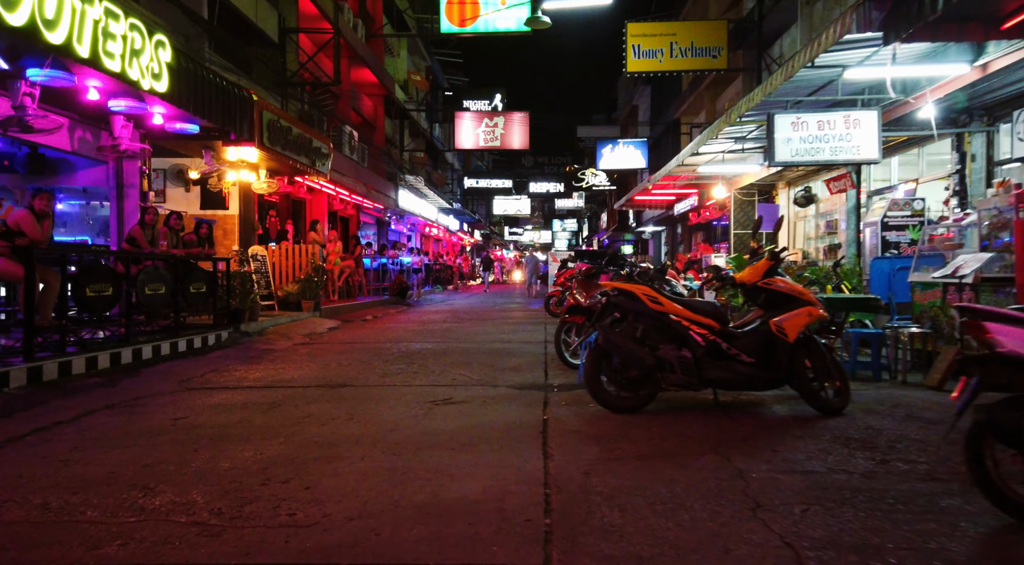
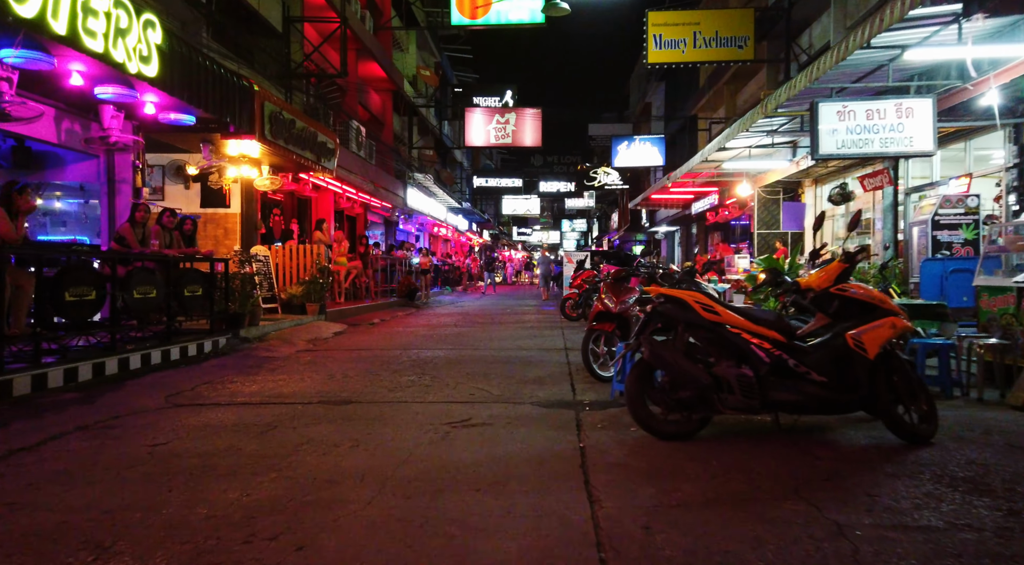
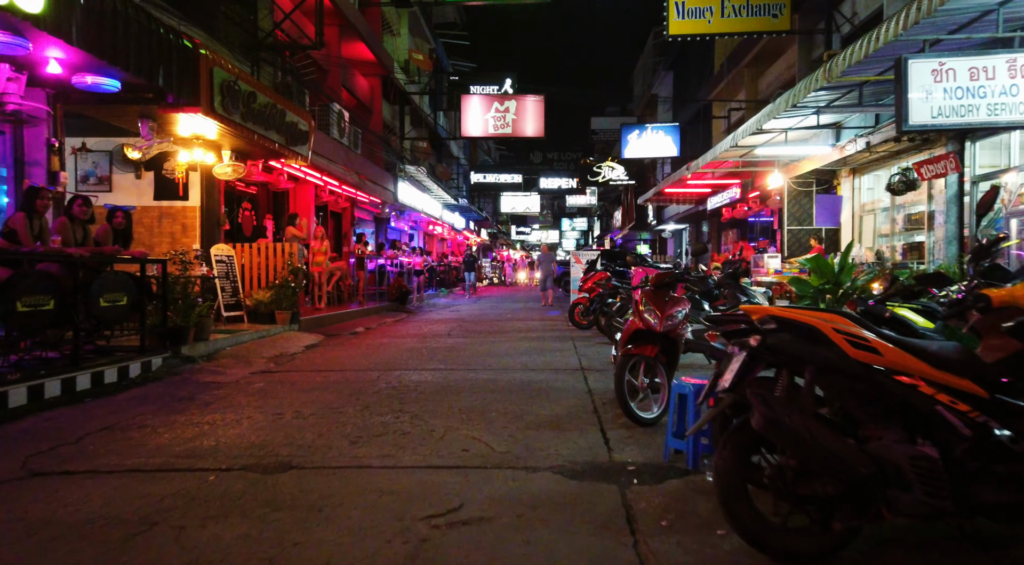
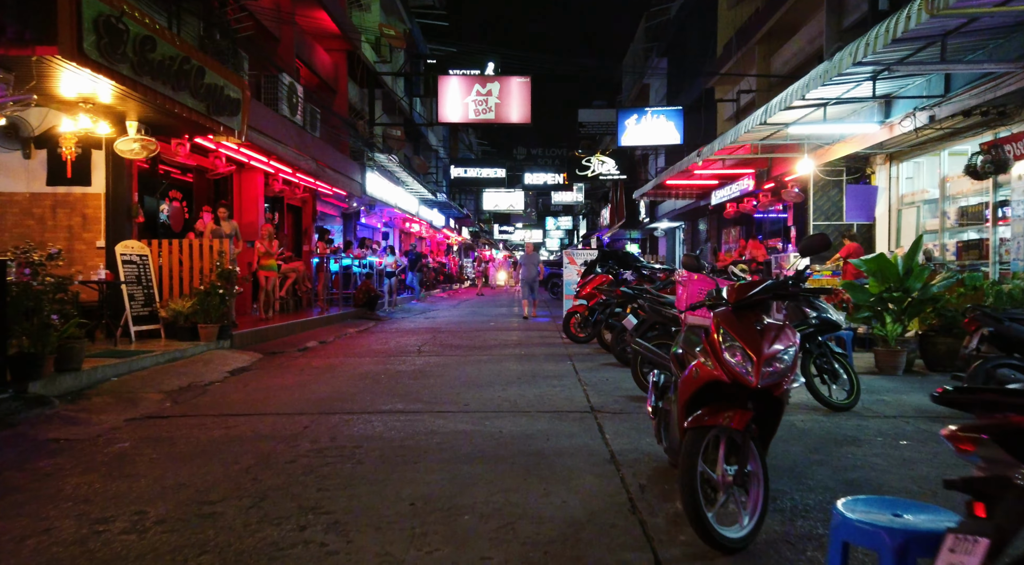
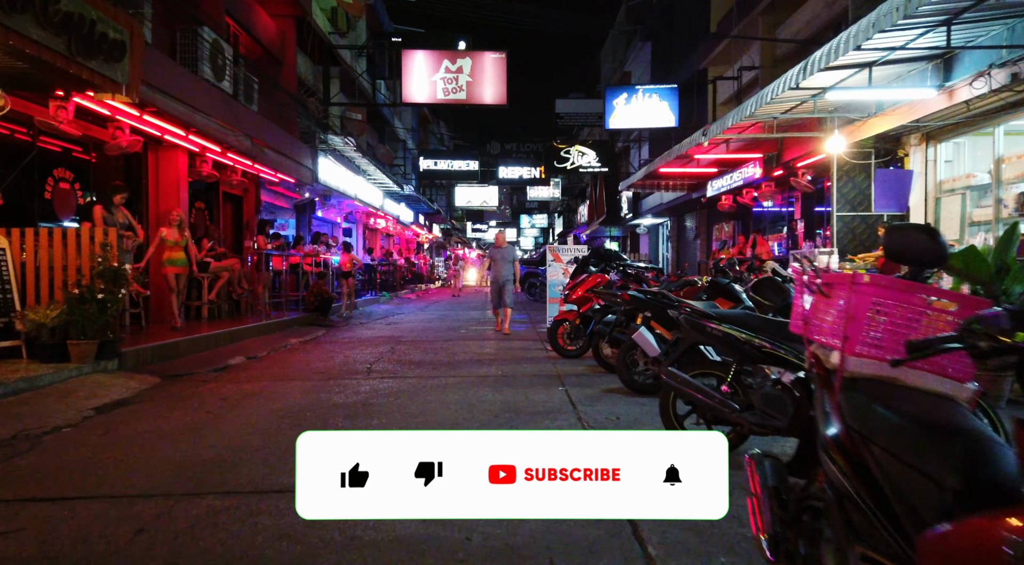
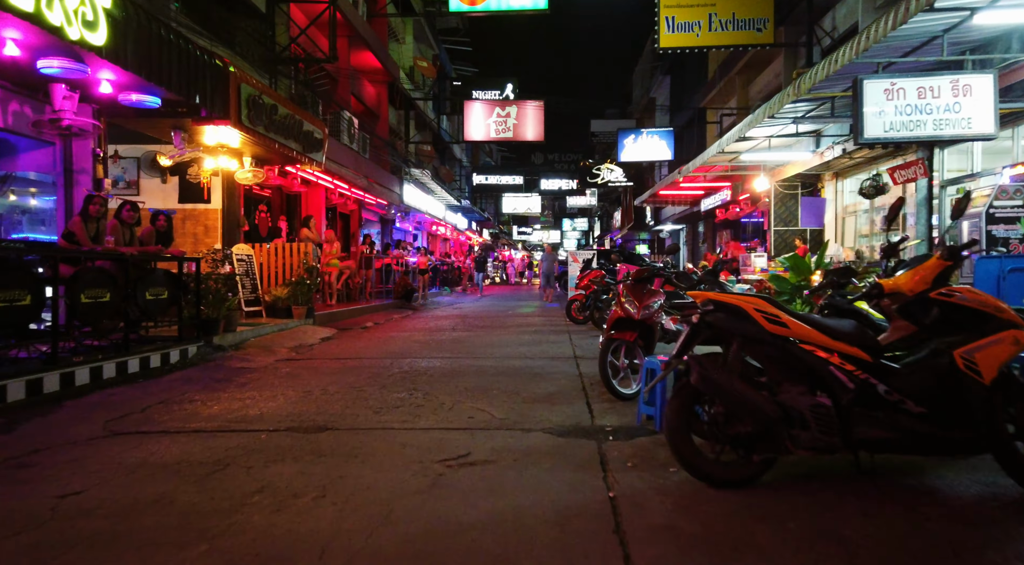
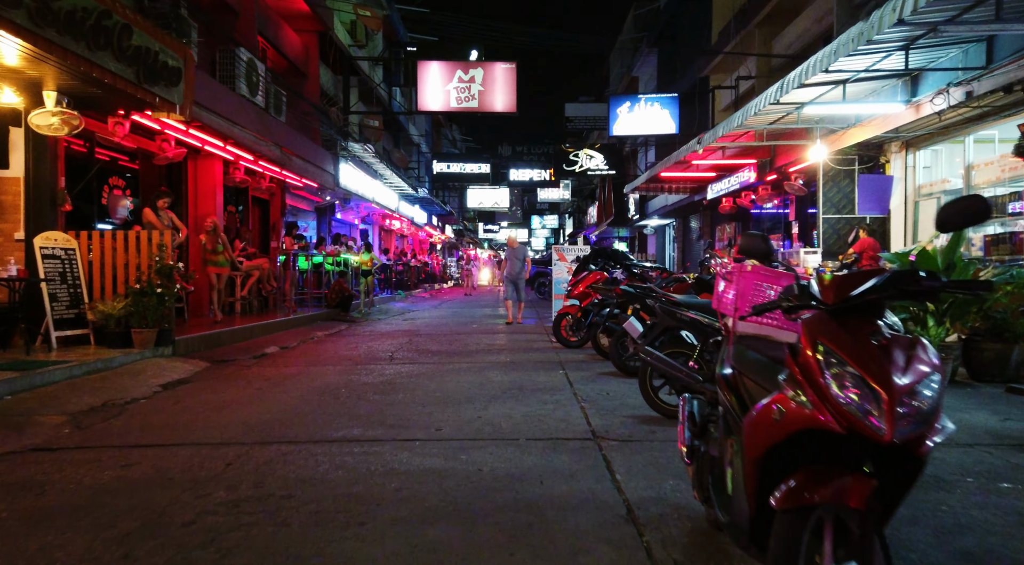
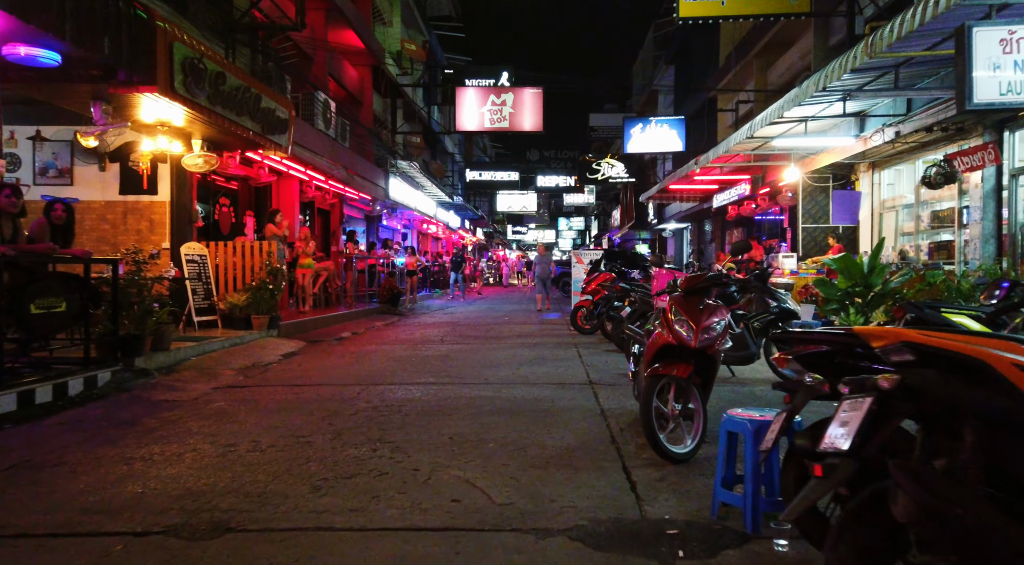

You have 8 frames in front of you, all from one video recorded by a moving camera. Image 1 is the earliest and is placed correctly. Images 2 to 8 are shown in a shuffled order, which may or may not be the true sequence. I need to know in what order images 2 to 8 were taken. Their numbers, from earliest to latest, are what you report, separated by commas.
2, 6, 3, 8, 4, 7, 5
